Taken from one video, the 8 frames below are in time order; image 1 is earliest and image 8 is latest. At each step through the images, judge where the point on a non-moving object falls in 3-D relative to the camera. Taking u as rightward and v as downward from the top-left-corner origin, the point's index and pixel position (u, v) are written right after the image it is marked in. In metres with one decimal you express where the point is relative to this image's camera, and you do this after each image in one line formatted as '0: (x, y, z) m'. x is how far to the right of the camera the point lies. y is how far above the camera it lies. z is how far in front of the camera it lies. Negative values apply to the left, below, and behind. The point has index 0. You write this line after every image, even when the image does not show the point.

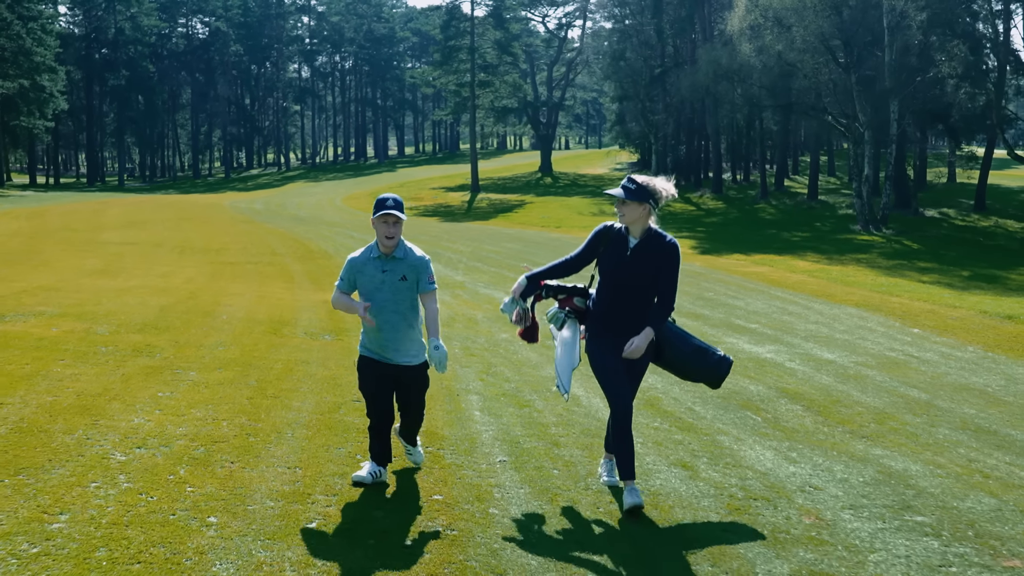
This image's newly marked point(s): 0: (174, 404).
0: (-1.7, -0.6, +6.9) m
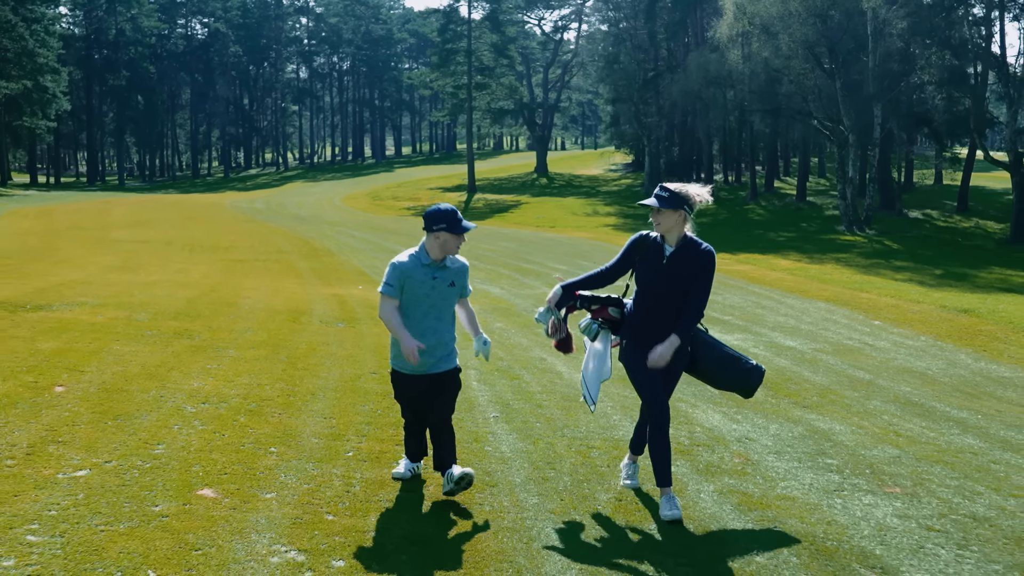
0: (-1.8, -0.5, +8.3) m
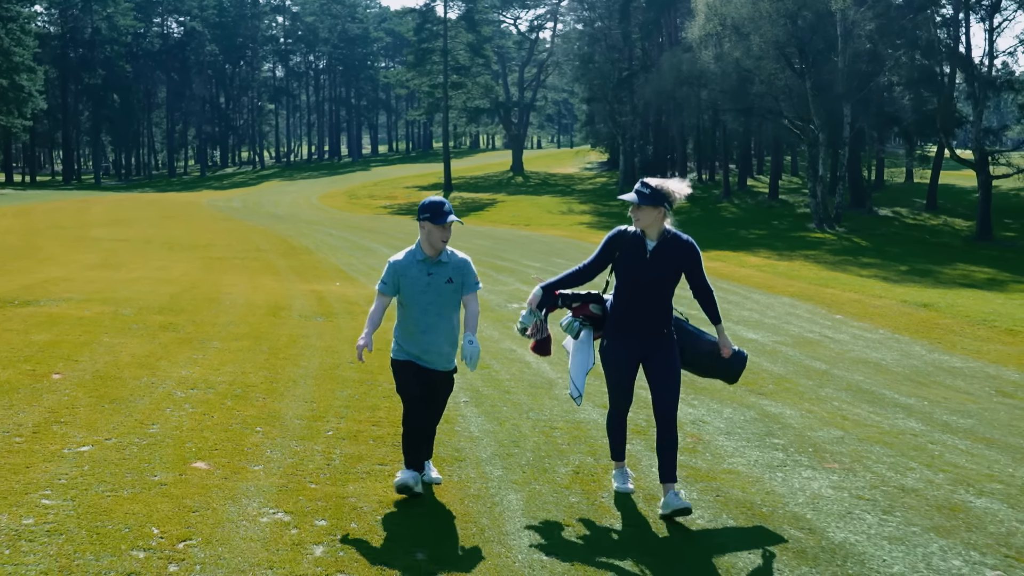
0: (-2.0, -0.5, +8.8) m
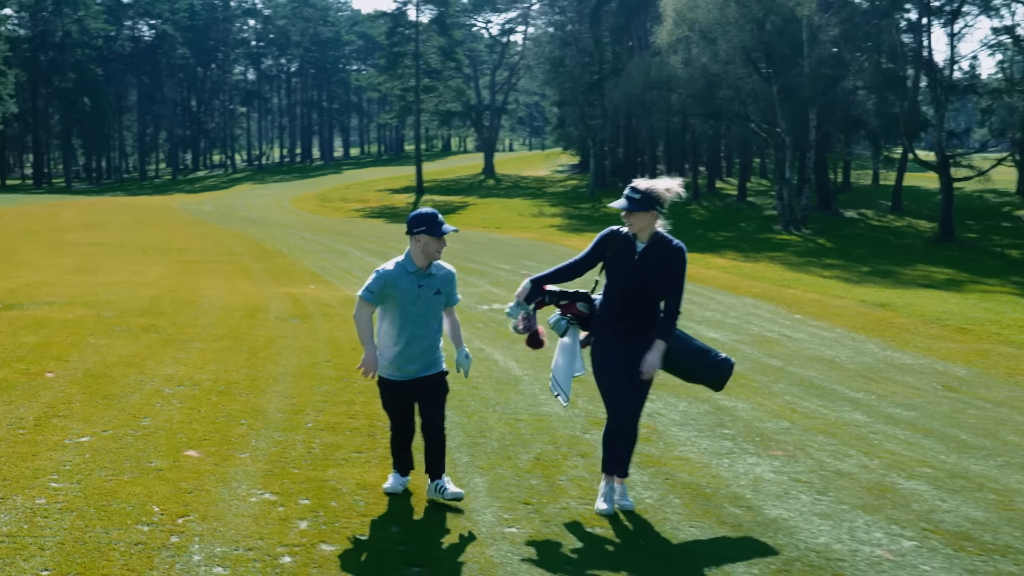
0: (-2.2, -0.5, +9.2) m
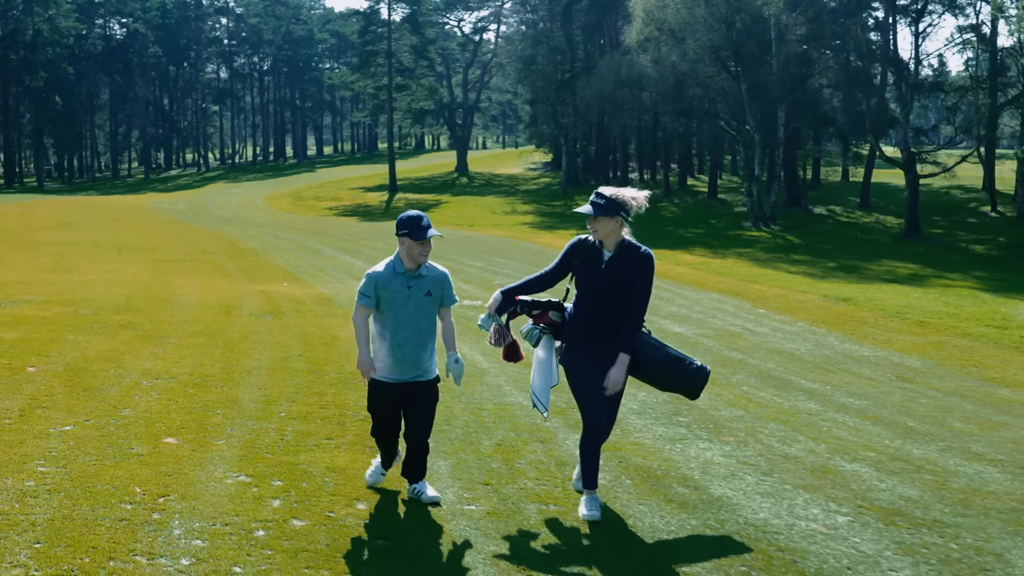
0: (-2.4, -0.5, +9.5) m
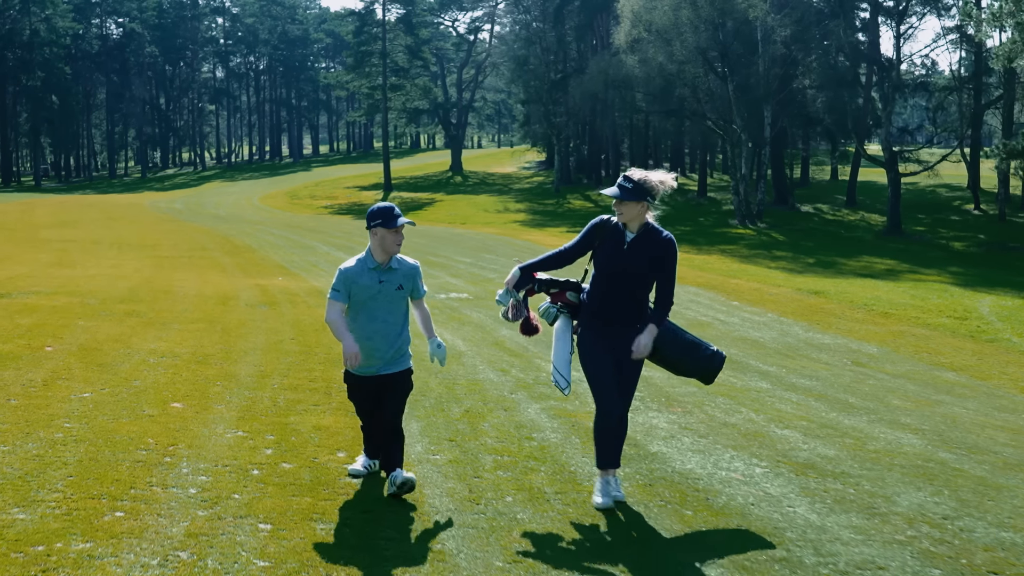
0: (-2.6, -0.4, +10.4) m
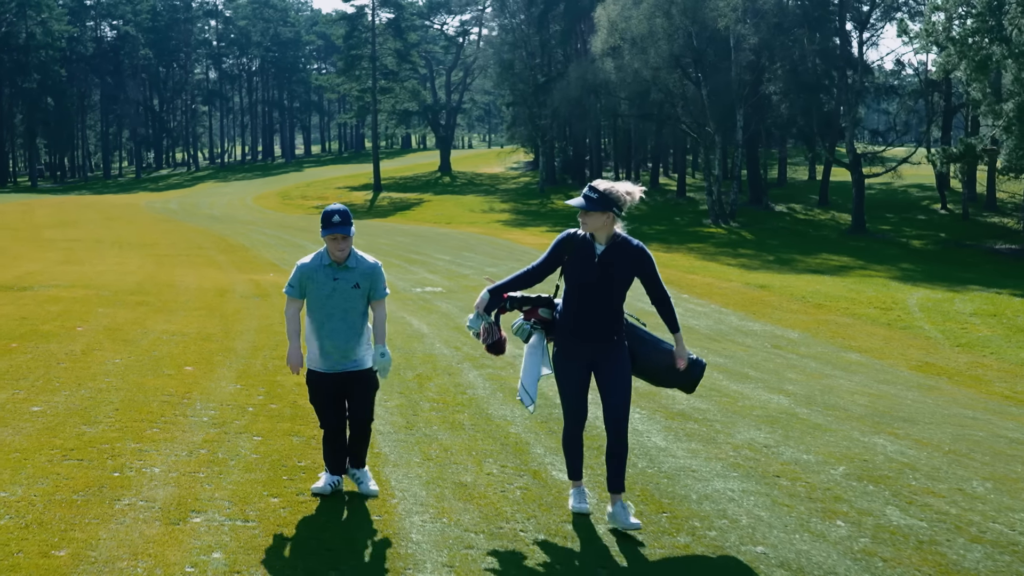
0: (-3.0, -0.3, +12.3) m
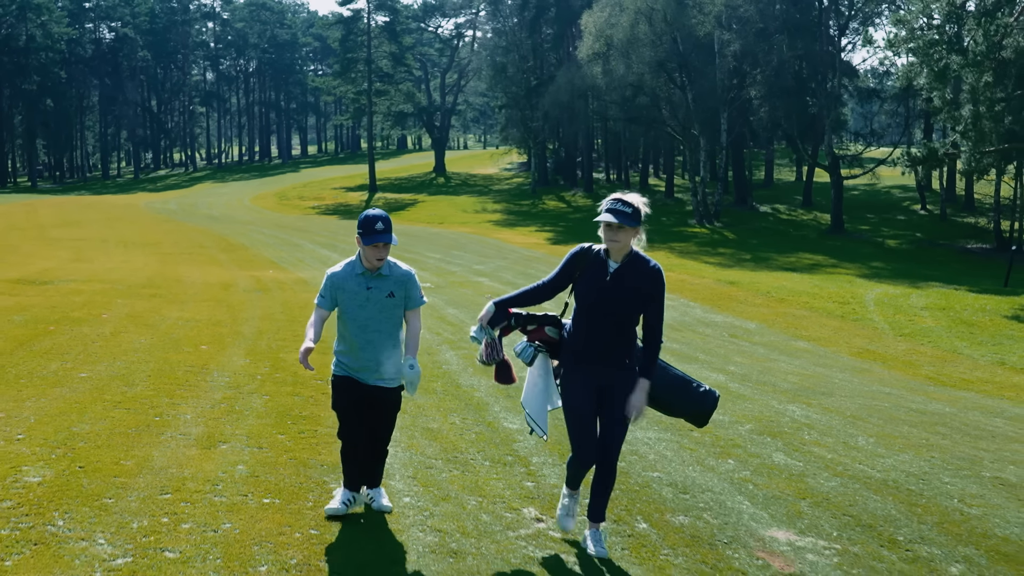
0: (-3.3, -0.2, +13.8) m
